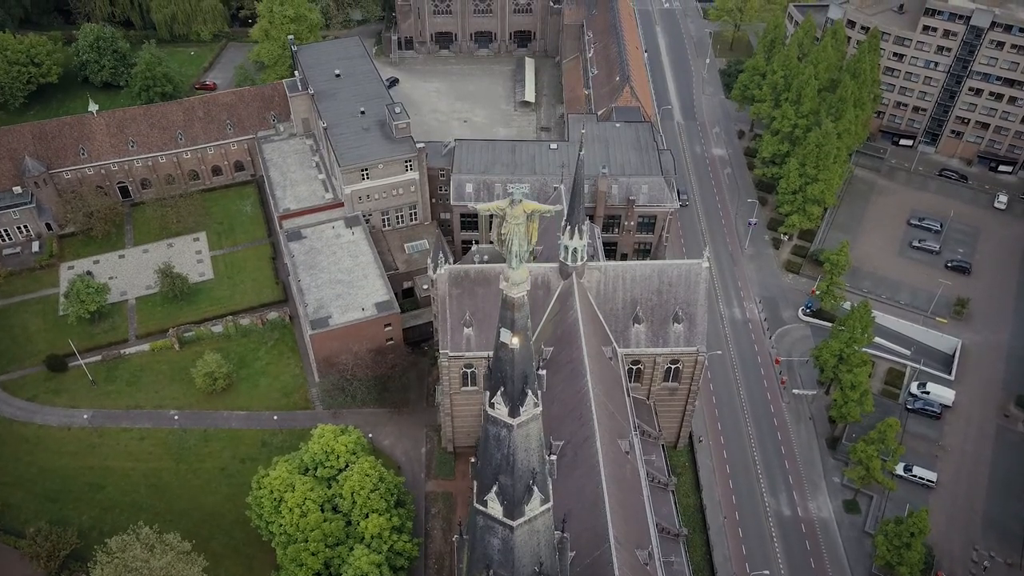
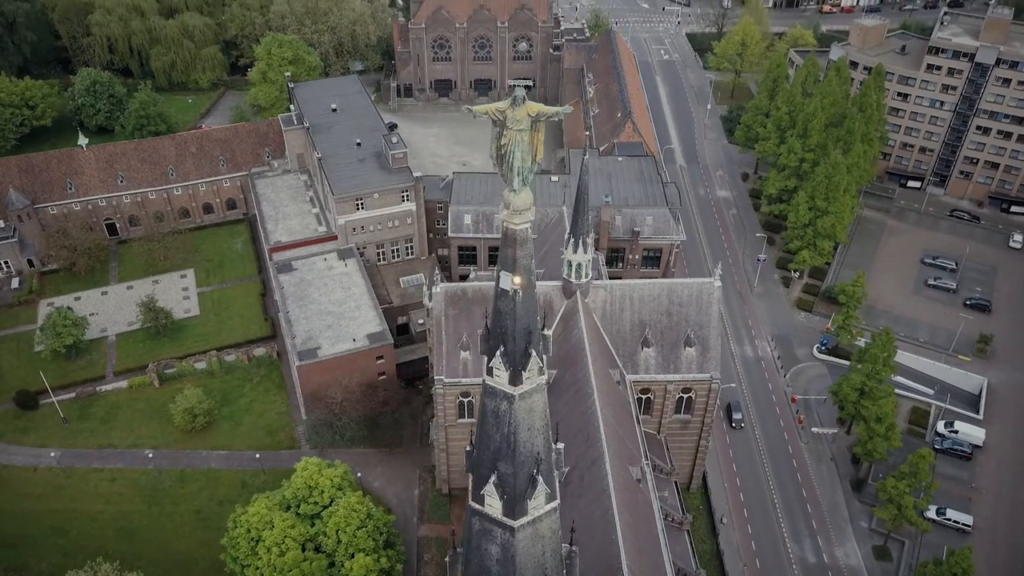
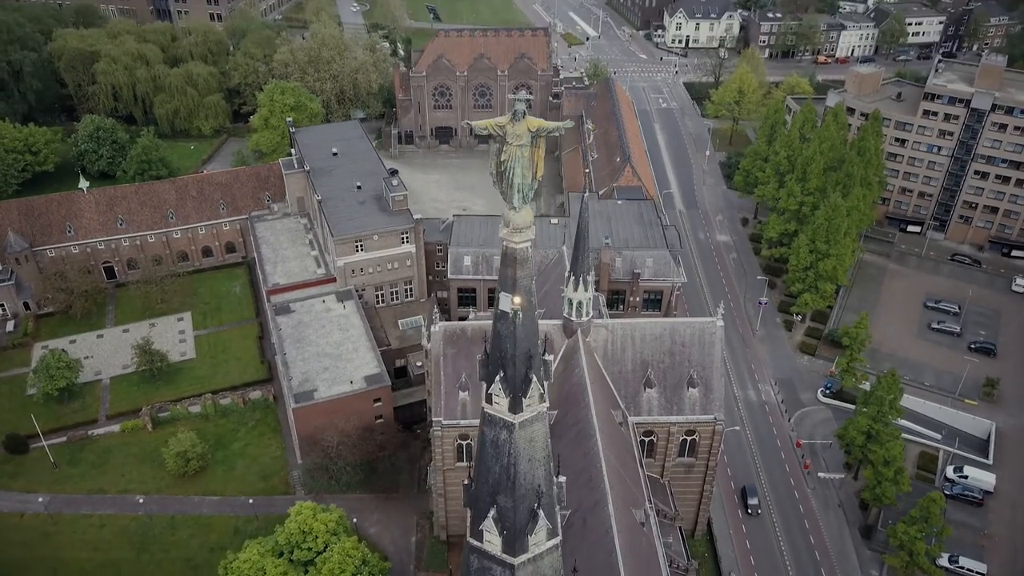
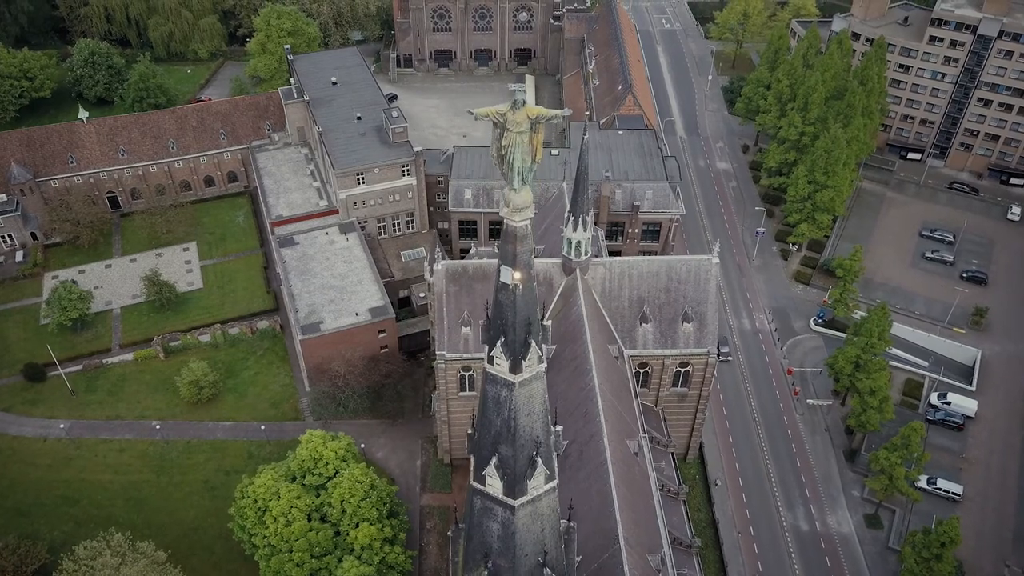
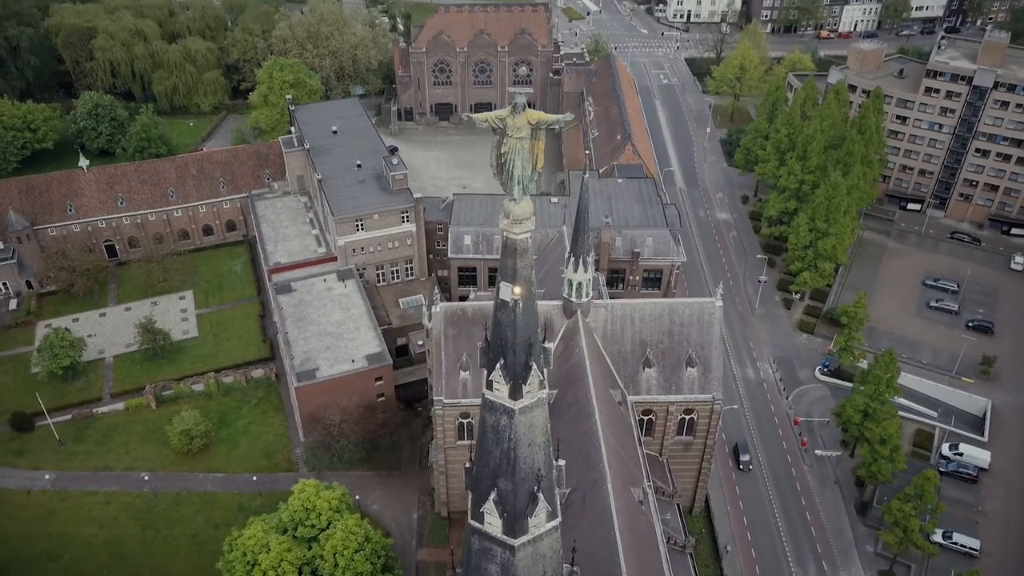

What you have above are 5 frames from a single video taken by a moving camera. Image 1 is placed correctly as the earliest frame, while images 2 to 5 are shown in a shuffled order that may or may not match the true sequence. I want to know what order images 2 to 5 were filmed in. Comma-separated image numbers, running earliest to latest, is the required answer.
4, 2, 5, 3
